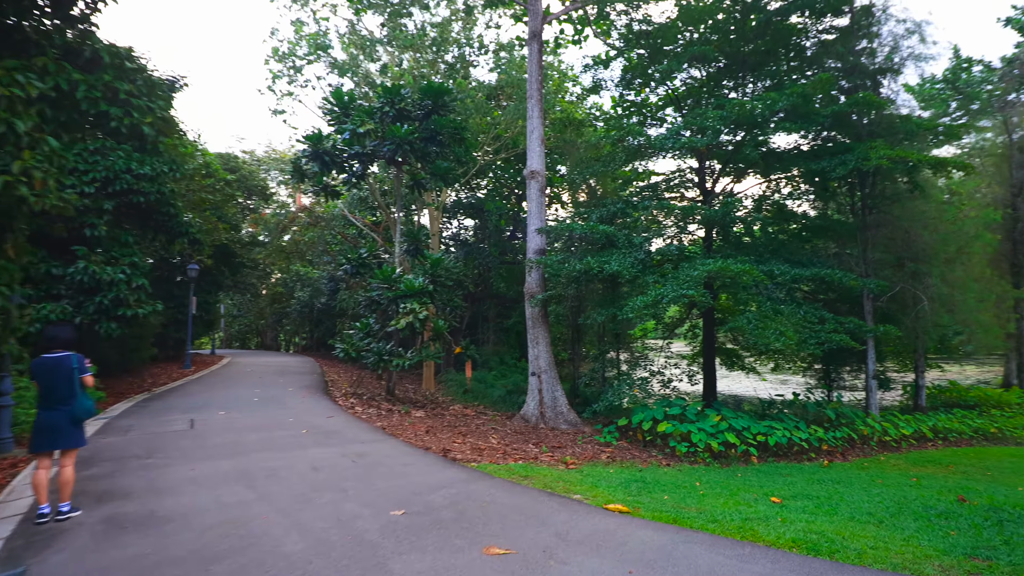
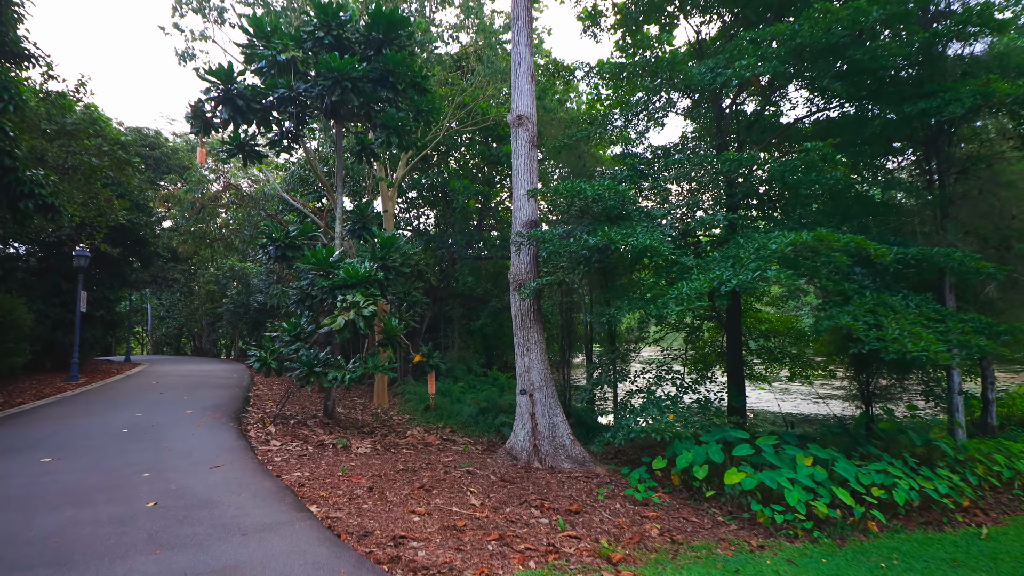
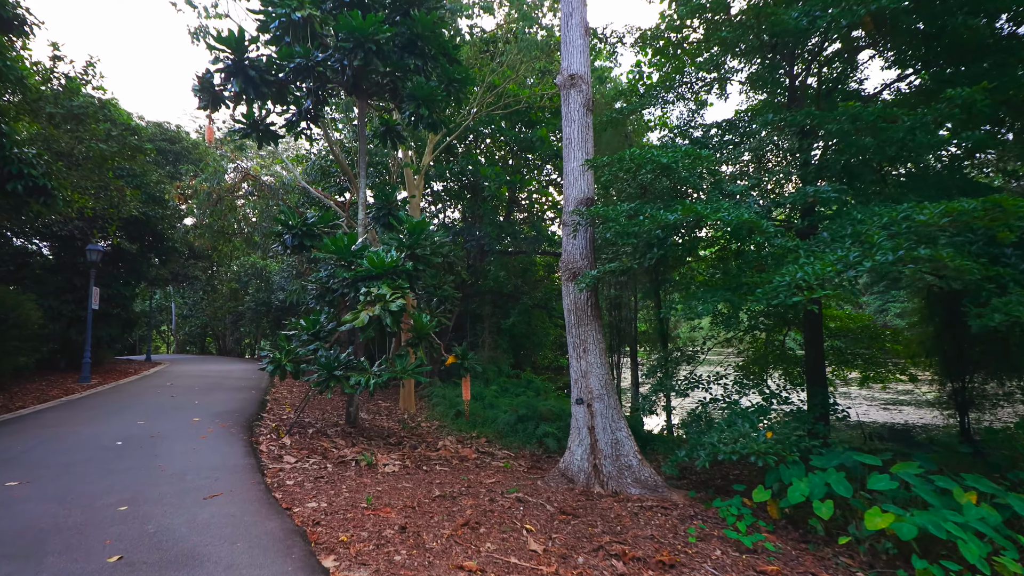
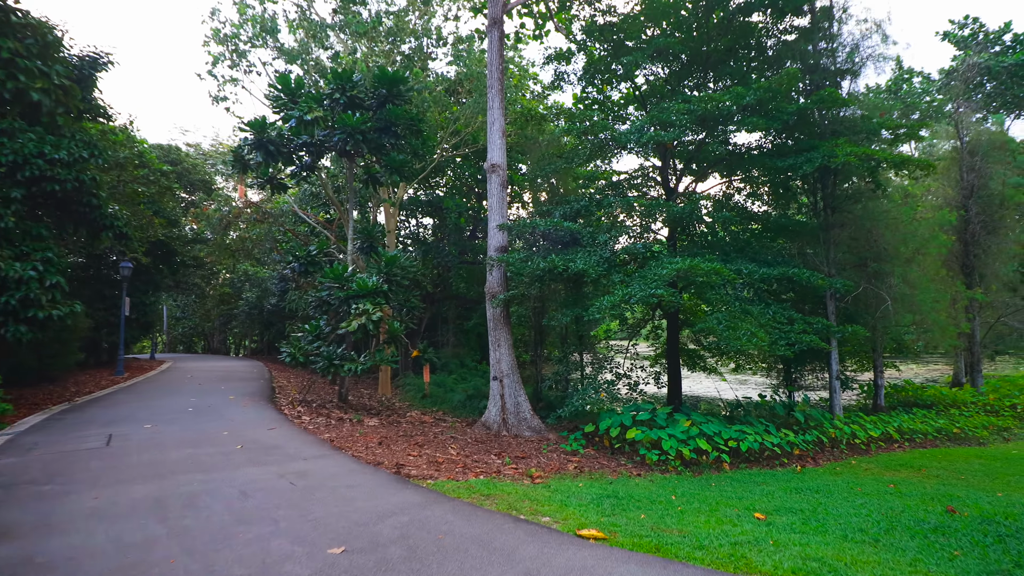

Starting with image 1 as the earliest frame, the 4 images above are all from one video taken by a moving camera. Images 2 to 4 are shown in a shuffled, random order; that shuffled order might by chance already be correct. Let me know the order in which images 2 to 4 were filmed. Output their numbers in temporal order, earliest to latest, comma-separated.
4, 2, 3
